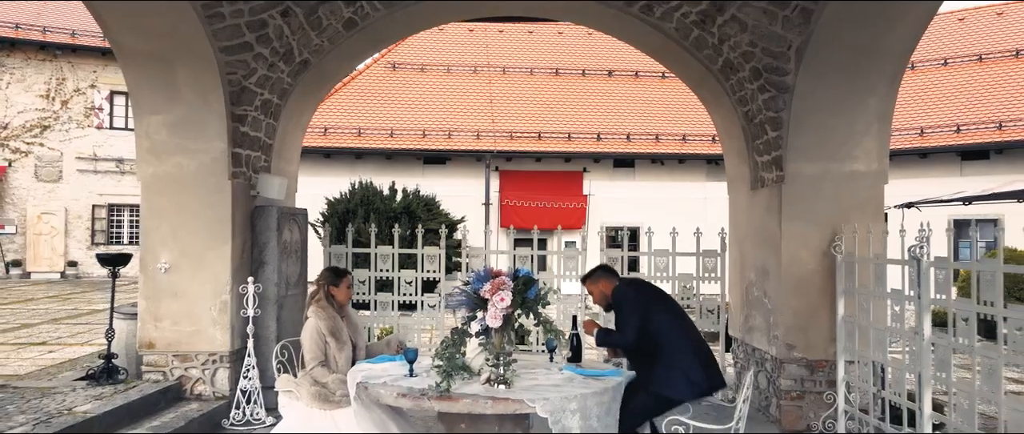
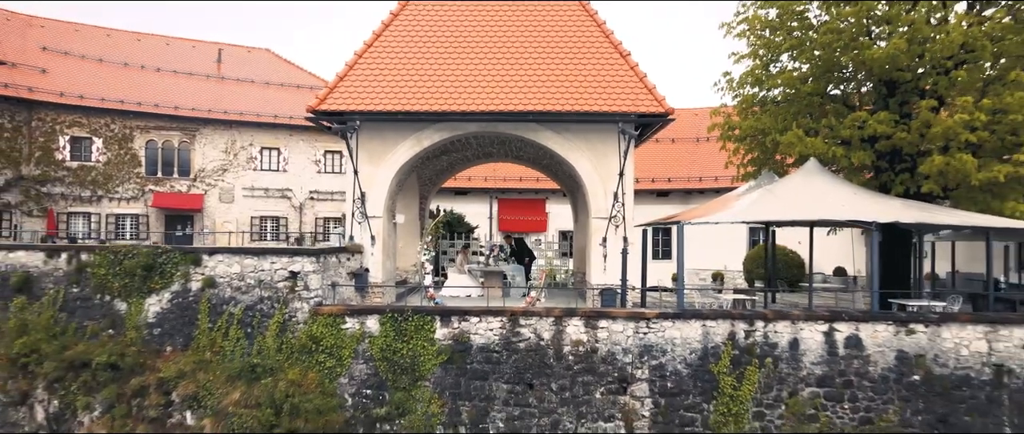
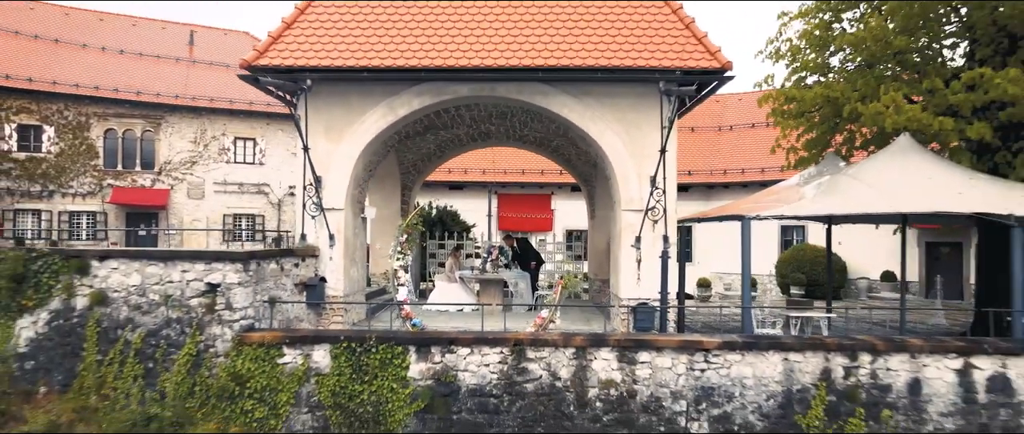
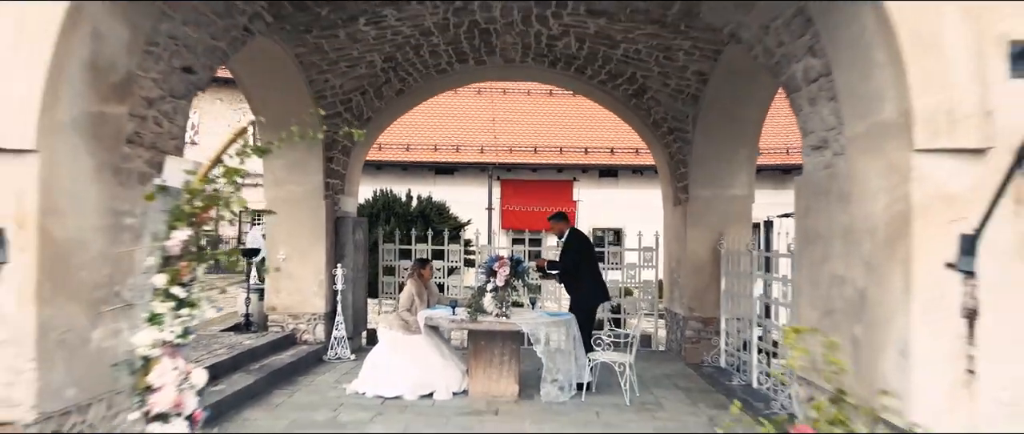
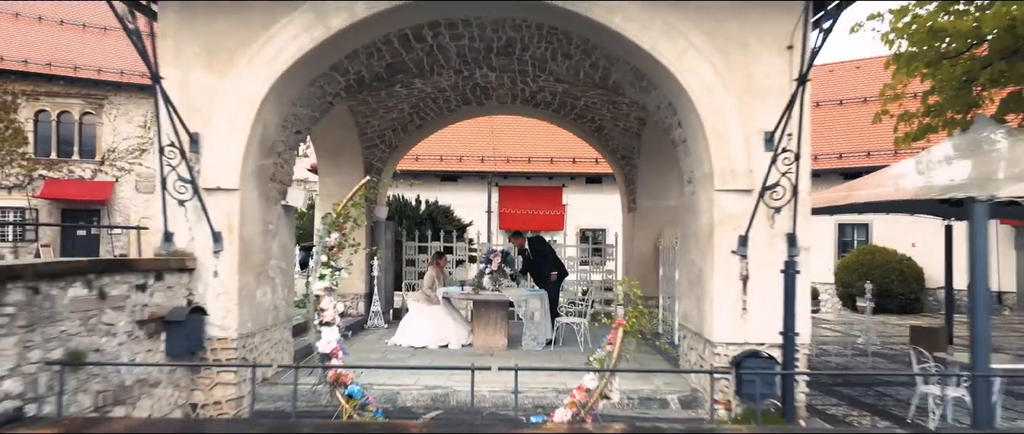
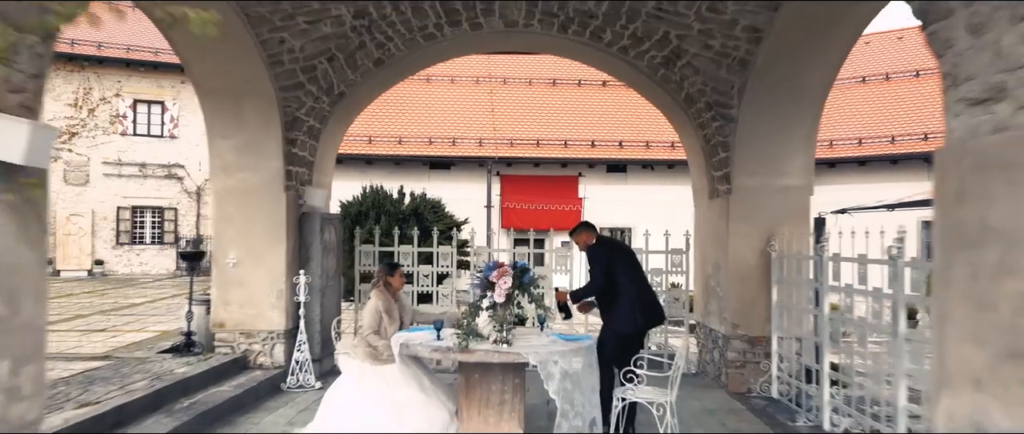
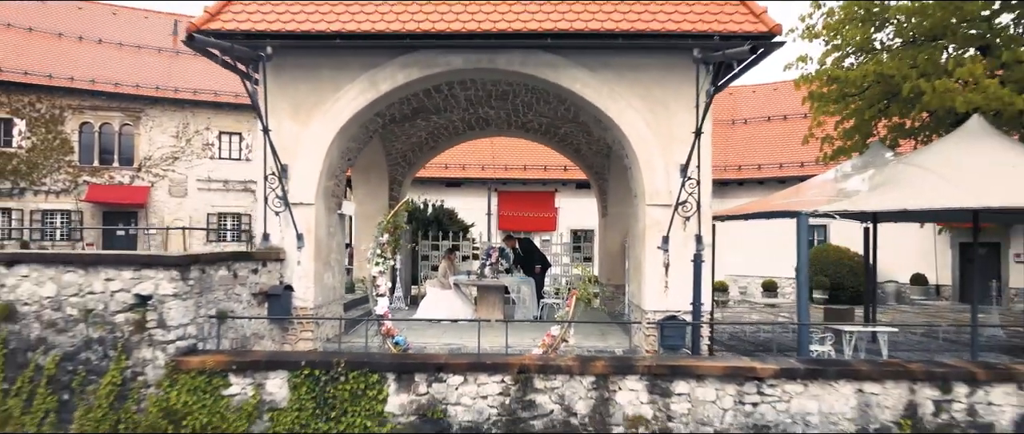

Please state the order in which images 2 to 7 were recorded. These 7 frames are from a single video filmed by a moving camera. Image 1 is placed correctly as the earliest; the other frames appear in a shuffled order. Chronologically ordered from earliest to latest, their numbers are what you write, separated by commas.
6, 4, 5, 7, 3, 2
